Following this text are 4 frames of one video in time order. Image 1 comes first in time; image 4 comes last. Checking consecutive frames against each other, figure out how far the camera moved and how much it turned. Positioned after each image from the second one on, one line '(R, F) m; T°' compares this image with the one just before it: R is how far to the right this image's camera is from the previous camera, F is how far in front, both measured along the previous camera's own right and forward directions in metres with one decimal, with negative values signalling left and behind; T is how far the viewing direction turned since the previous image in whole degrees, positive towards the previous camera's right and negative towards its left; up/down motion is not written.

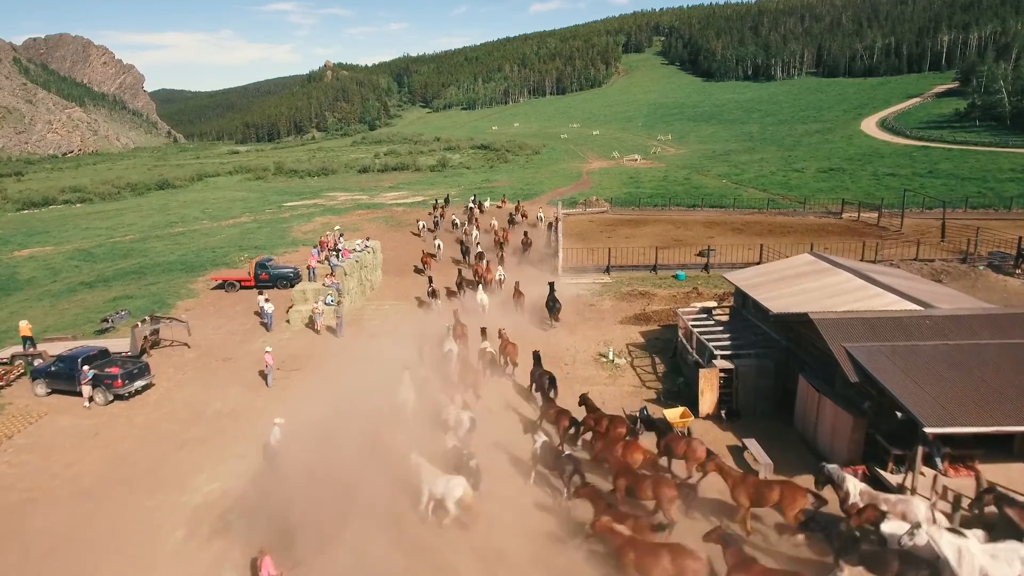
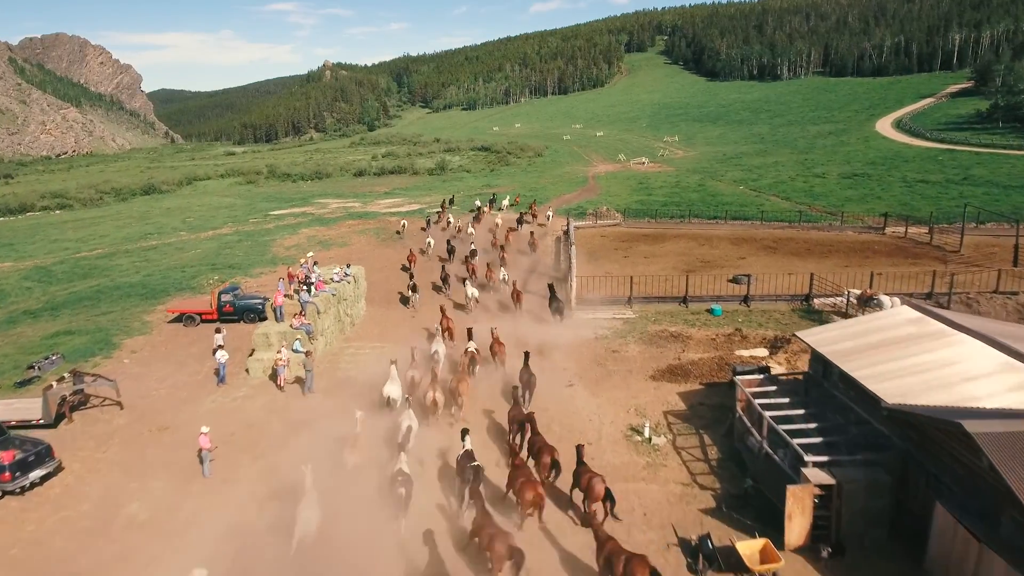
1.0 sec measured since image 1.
(-0.1, +3.8) m; 0°
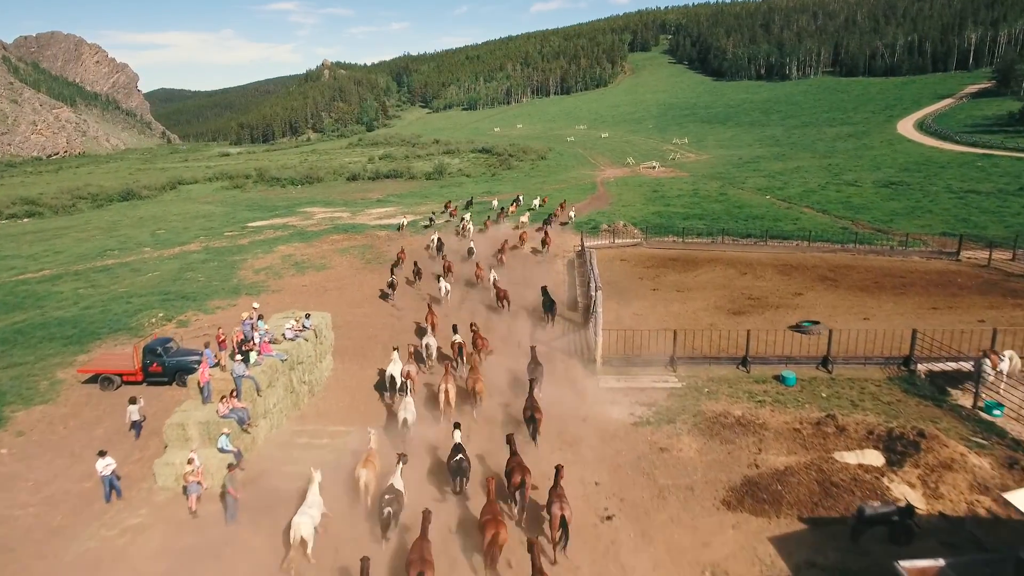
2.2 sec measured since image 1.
(-0.2, +5.0) m; 0°
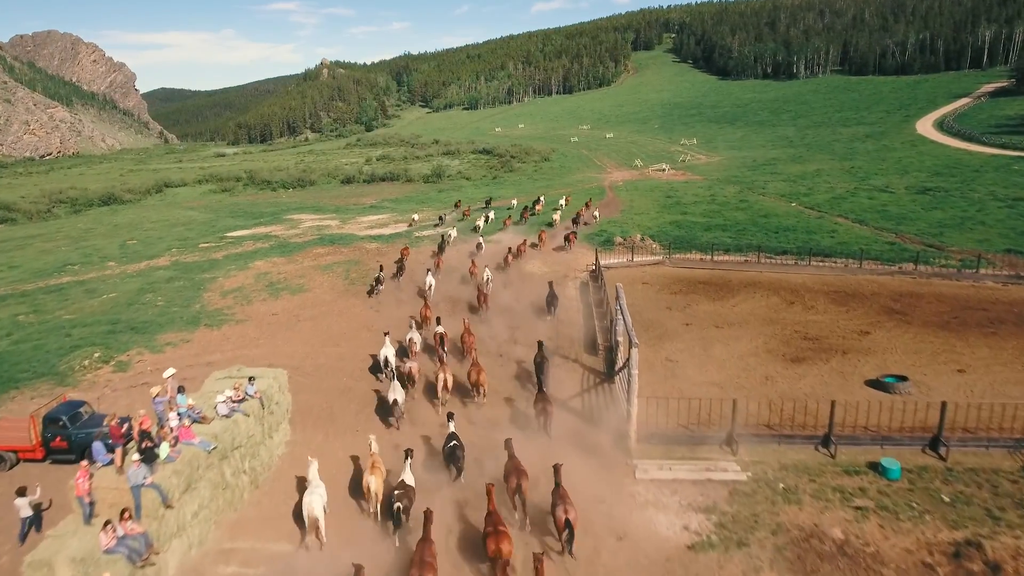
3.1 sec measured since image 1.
(-0.1, +4.0) m; 0°
